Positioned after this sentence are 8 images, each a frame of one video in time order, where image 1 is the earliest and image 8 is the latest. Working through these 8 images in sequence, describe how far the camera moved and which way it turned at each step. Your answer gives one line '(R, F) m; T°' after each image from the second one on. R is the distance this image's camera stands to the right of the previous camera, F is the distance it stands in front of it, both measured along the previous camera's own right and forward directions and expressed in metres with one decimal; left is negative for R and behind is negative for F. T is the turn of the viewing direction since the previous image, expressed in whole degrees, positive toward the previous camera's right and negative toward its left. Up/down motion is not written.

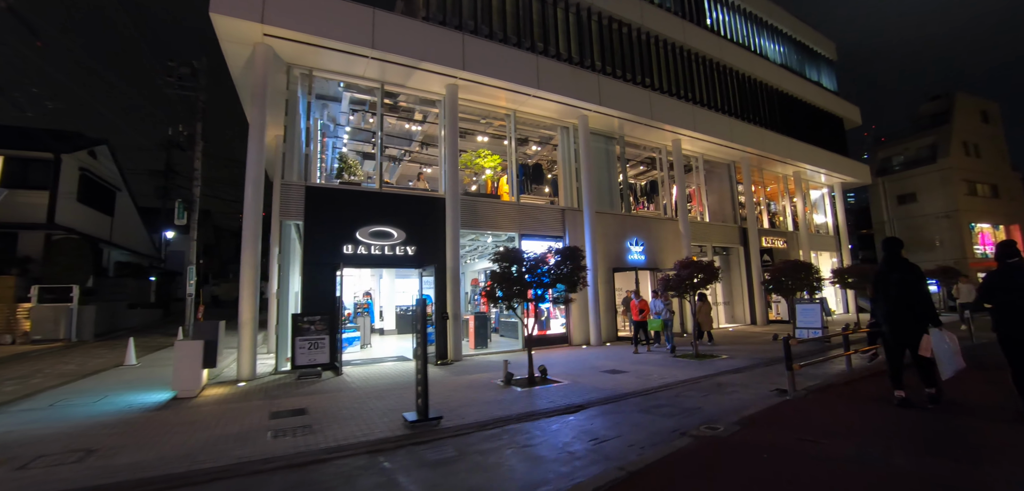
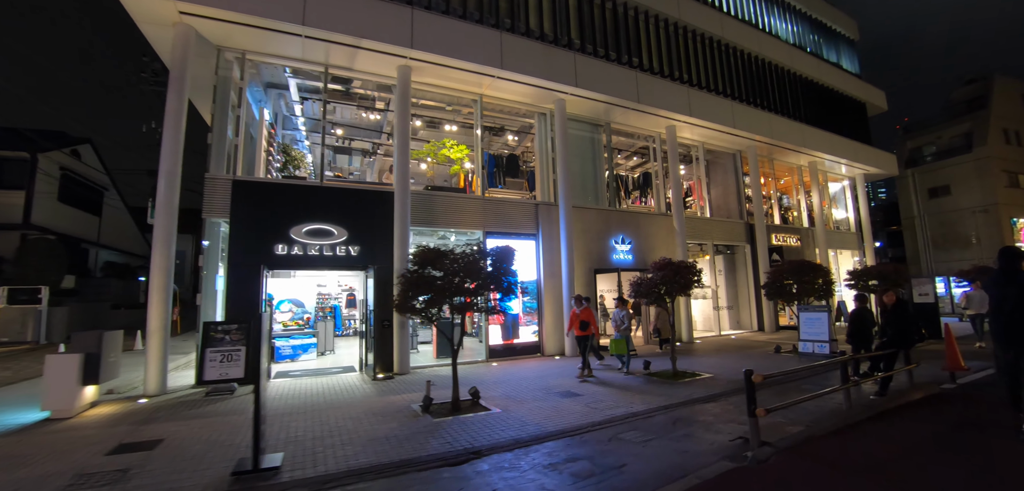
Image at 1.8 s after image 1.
(+1.6, +1.3) m; -3°
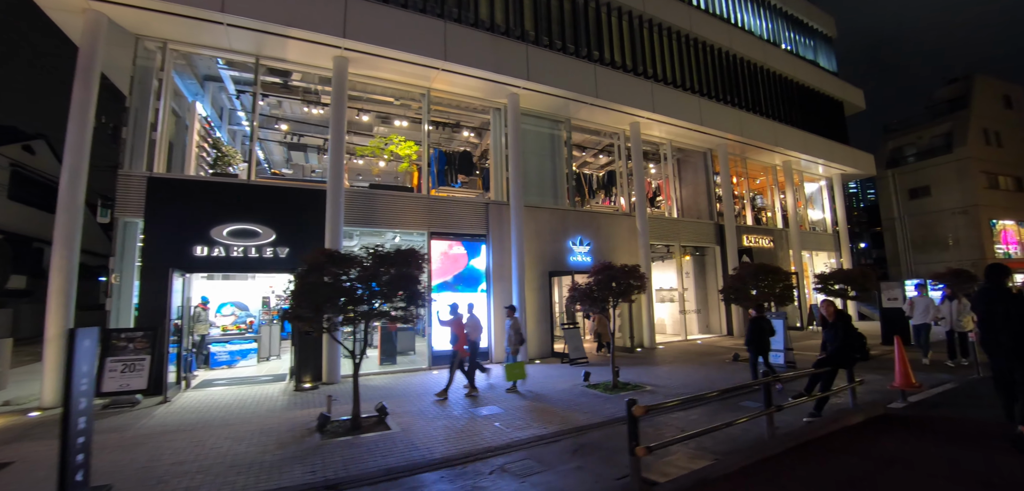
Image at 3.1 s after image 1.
(+1.3, +0.5) m; 0°
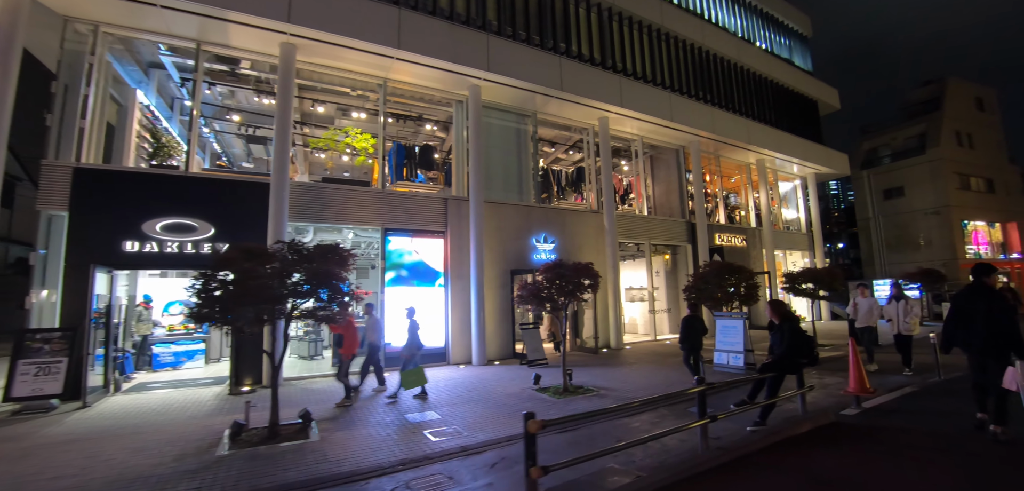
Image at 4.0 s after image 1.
(+0.8, +0.3) m; +1°
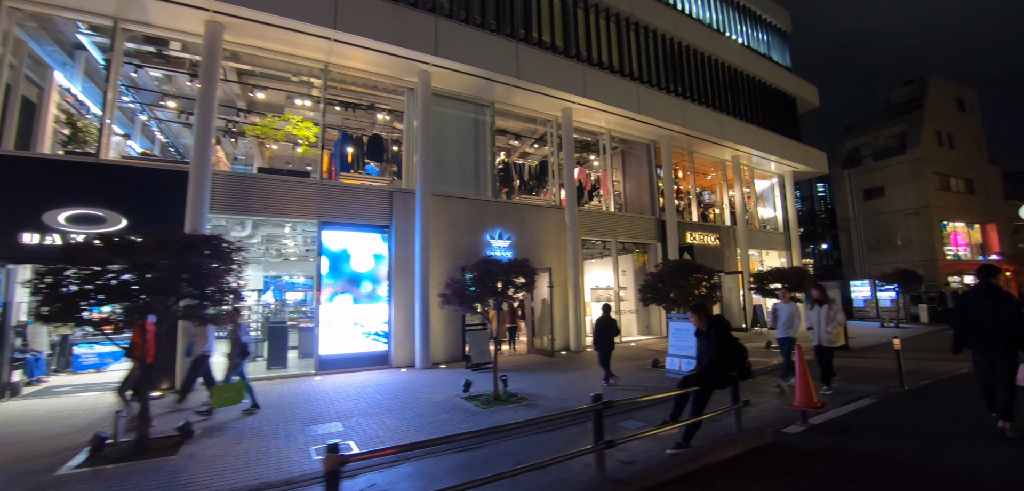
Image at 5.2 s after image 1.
(+1.2, +0.6) m; +1°
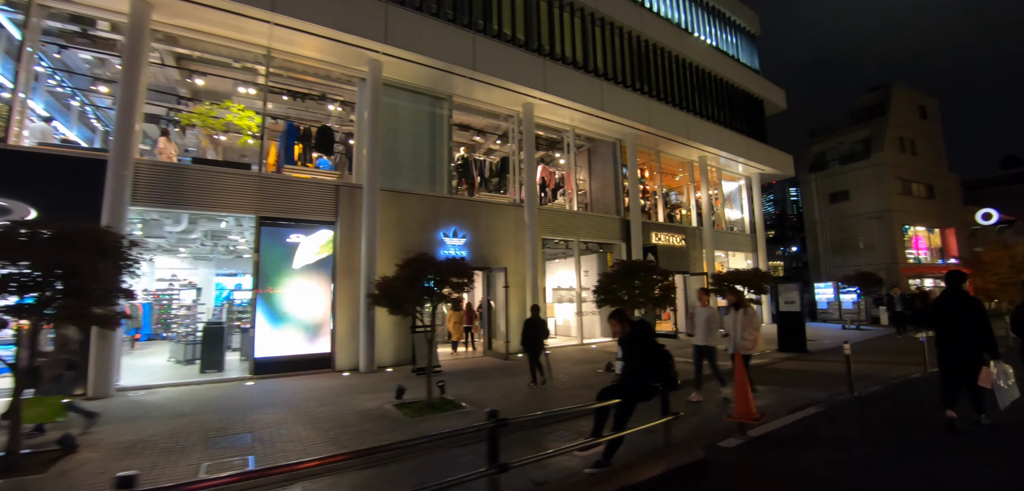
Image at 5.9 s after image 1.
(+0.8, +0.3) m; +2°
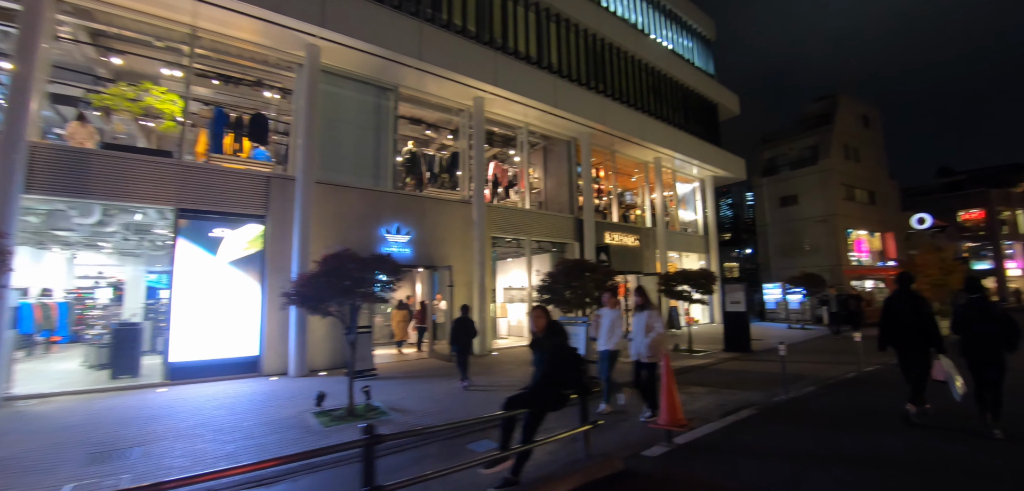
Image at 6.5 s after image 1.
(+0.7, +0.3) m; +4°
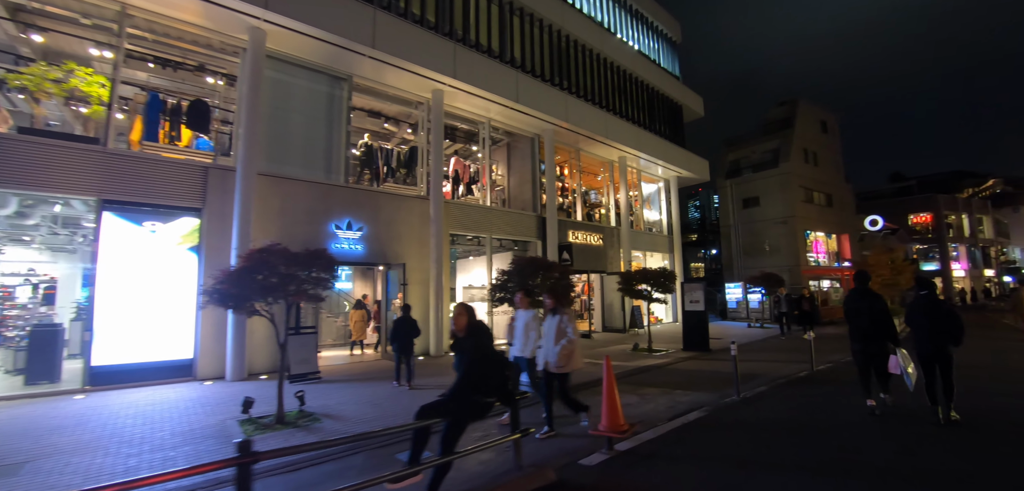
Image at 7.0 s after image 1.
(+0.5, +0.2) m; +3°
